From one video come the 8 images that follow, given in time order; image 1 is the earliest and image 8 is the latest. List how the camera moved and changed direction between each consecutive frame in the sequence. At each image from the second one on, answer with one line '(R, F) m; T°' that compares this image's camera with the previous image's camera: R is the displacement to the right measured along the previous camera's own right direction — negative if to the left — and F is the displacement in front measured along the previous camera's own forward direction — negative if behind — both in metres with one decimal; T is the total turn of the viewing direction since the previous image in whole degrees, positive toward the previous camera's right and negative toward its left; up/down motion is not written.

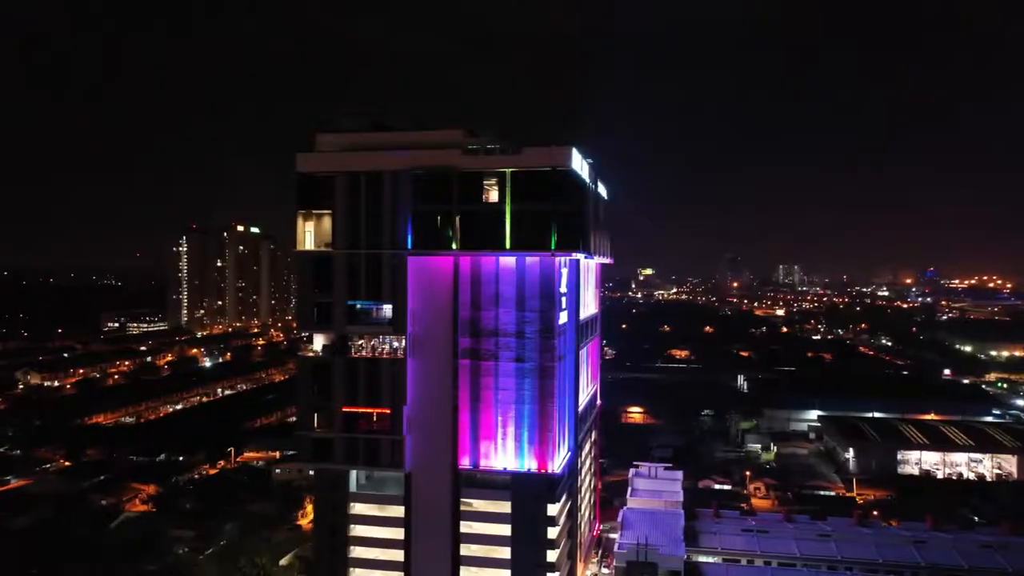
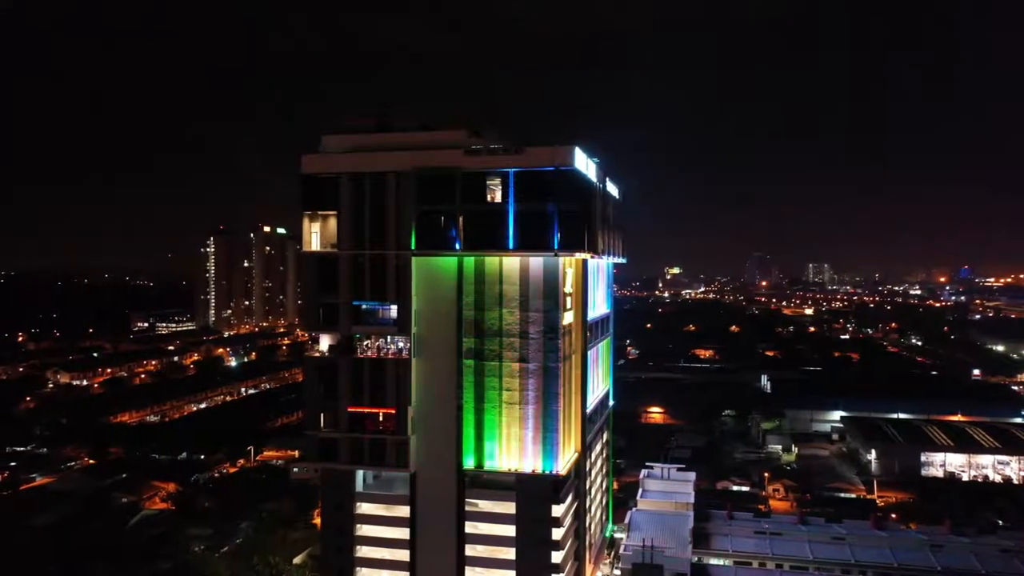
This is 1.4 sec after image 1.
(+0.4, +0.1) m; -2°
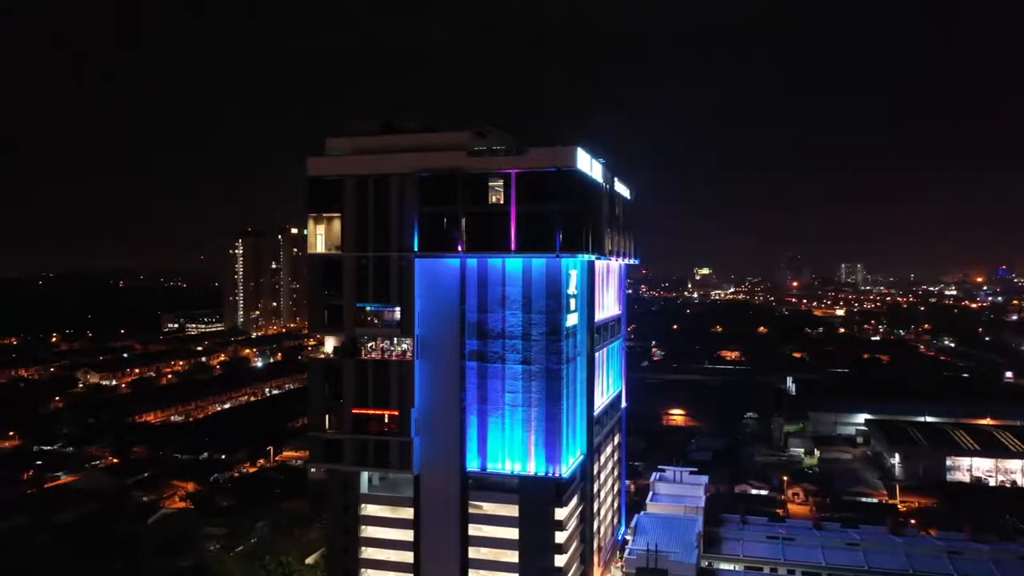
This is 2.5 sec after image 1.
(+0.5, +0.1) m; -2°
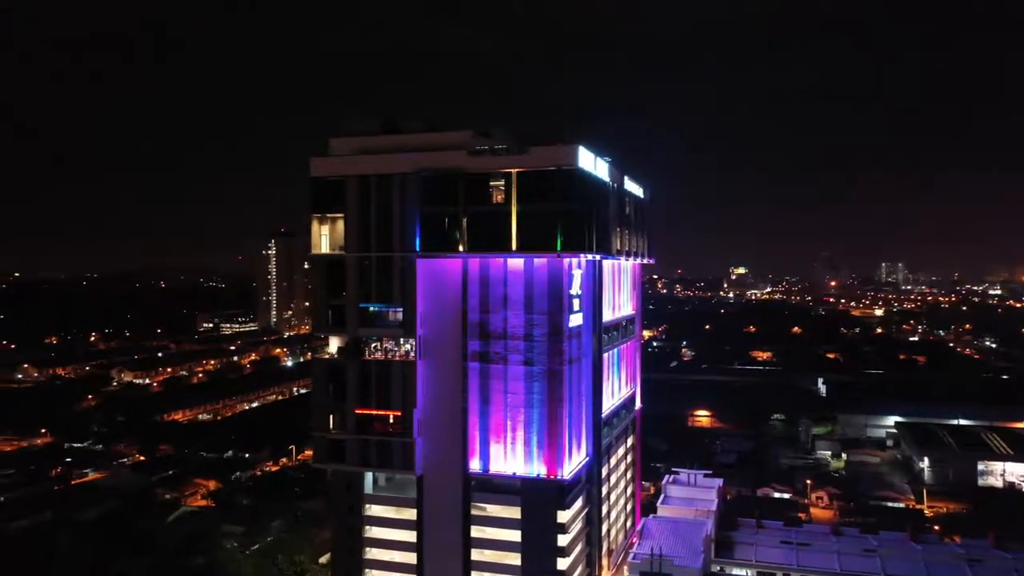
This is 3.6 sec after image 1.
(+0.6, +0.2) m; -2°
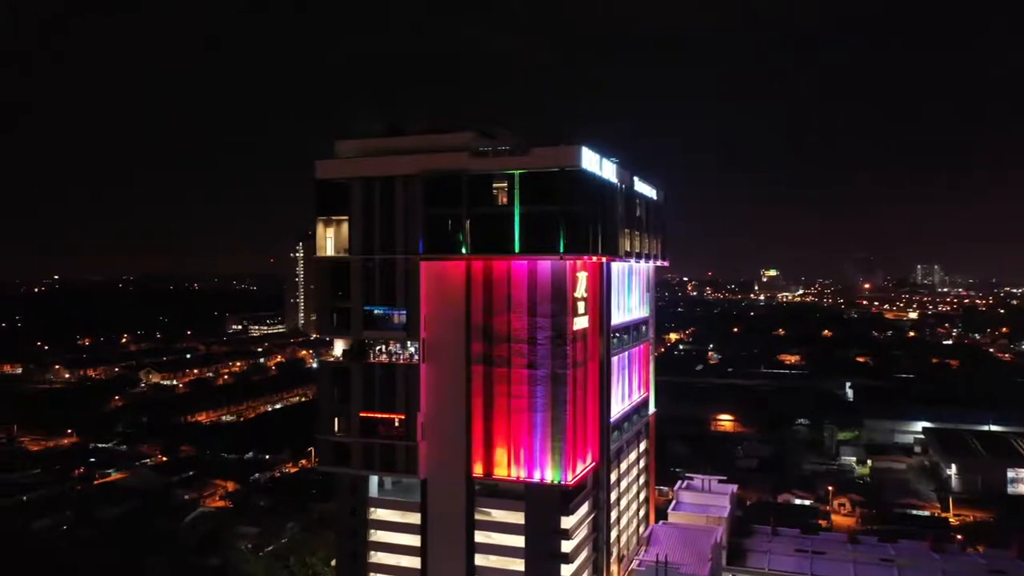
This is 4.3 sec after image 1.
(+0.5, +0.2) m; -2°
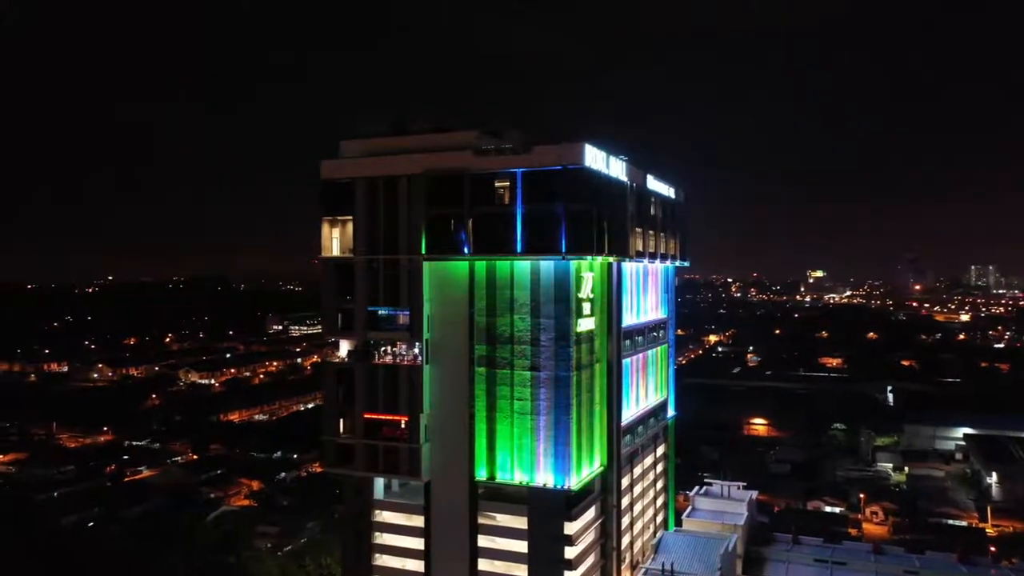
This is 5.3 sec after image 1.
(+0.7, +0.3) m; -3°
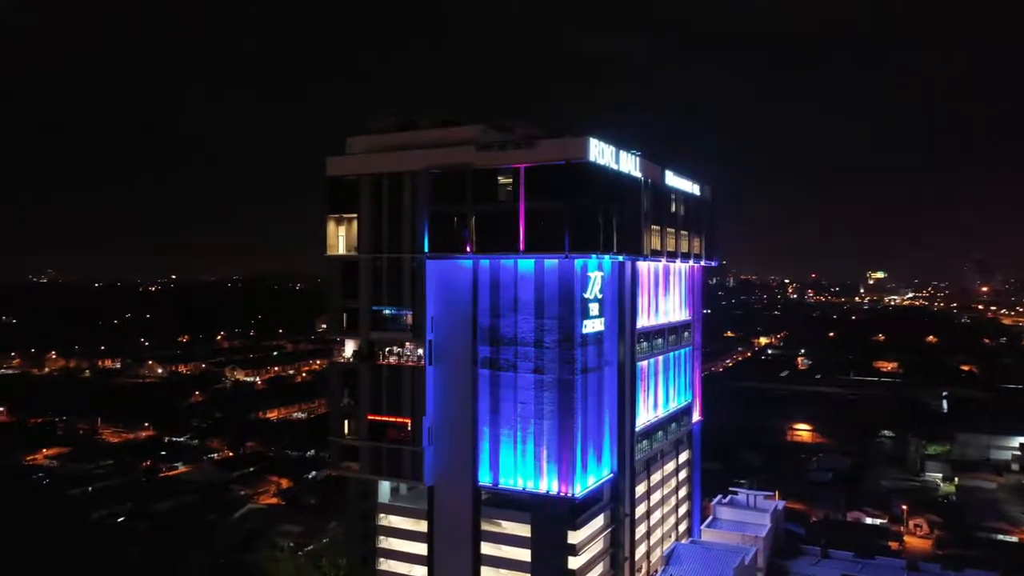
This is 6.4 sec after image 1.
(+0.9, +0.6) m; -3°
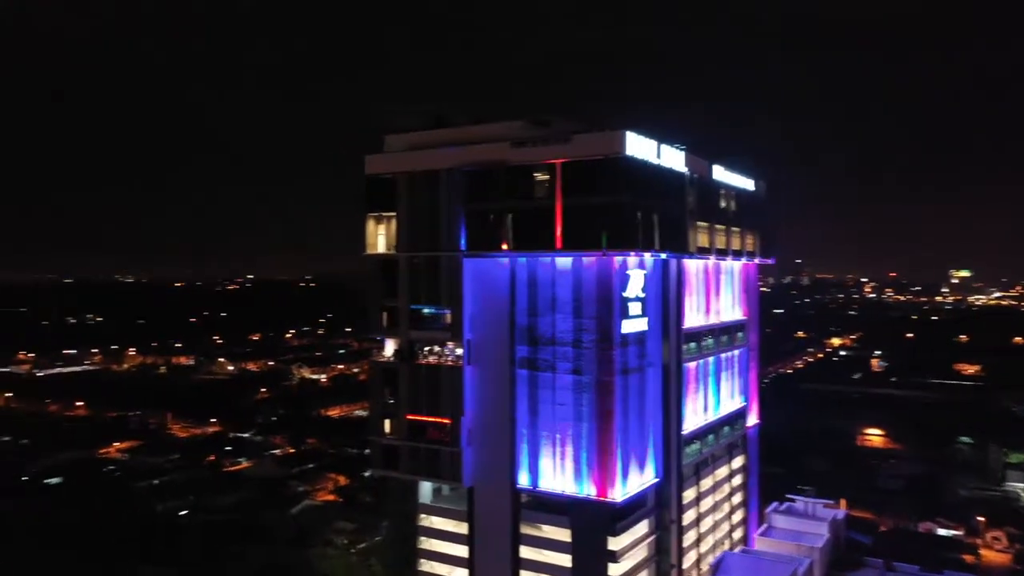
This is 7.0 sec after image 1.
(+0.5, +0.4) m; -5°
